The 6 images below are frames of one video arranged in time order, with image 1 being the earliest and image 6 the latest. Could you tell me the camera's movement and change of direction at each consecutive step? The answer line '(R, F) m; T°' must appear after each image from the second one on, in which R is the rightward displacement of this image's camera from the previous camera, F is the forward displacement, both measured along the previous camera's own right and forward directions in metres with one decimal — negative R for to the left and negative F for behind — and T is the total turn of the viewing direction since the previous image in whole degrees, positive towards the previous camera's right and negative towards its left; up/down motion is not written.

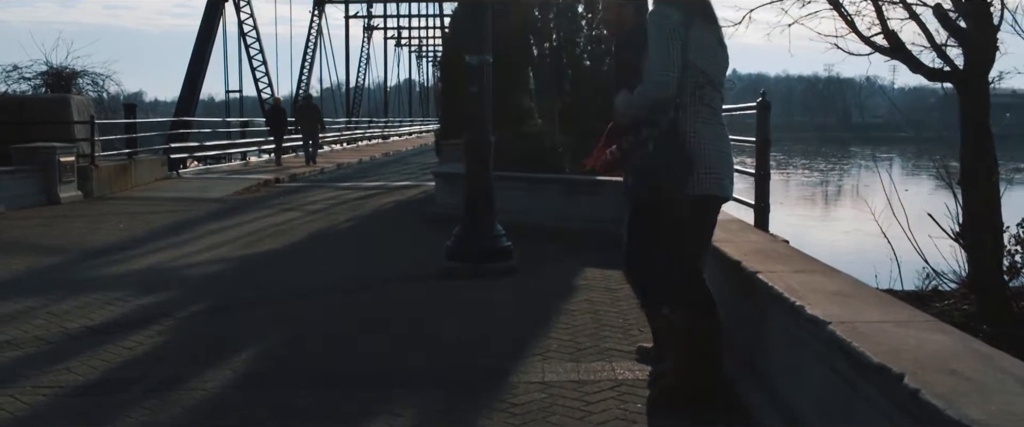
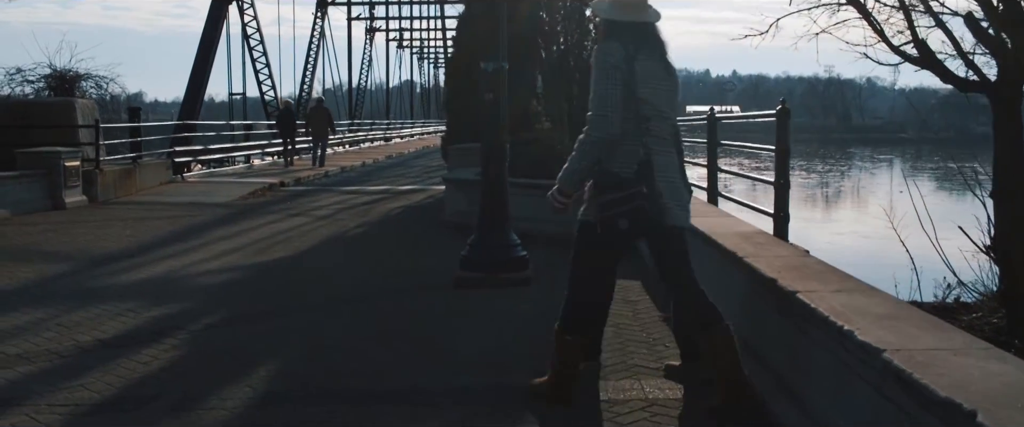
(-0.1, +0.1) m; 0°
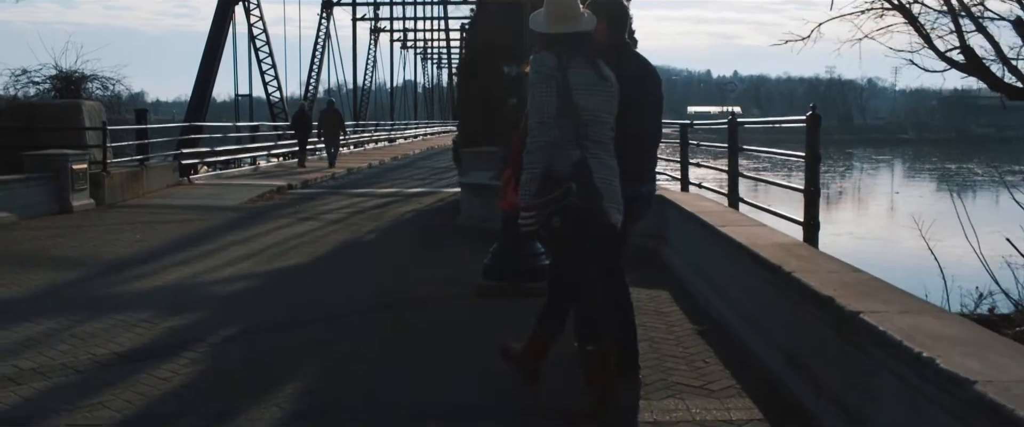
(-0.2, +0.2) m; 0°
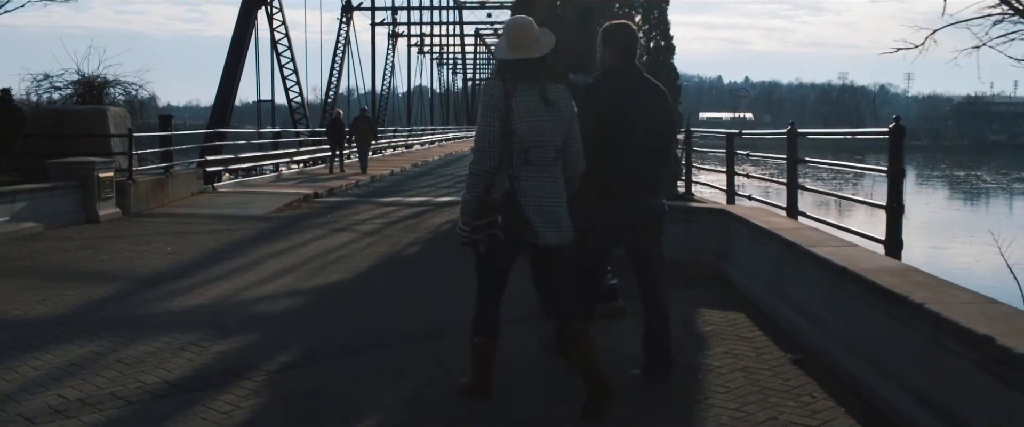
(-0.3, +0.4) m; 0°
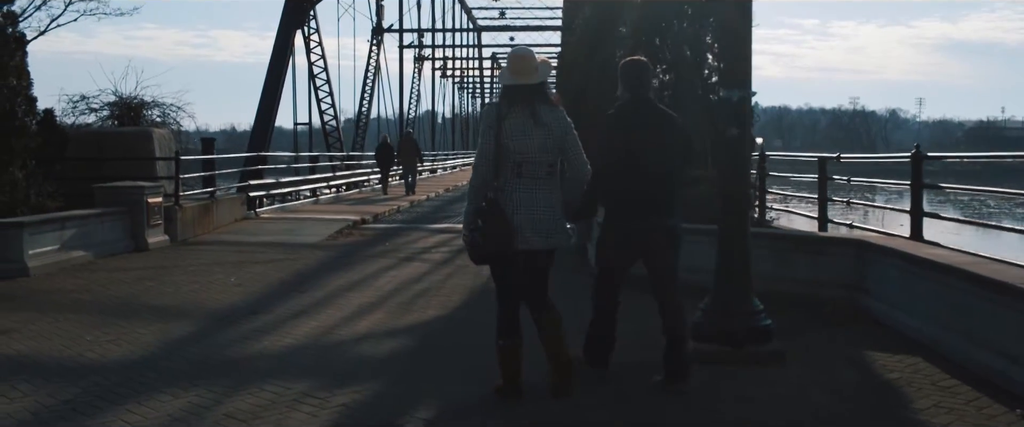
(-0.7, +0.8) m; 0°
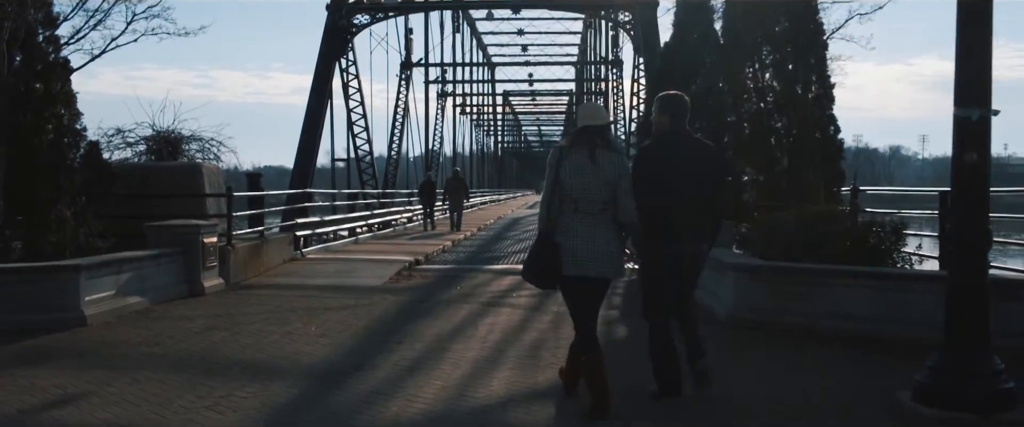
(-0.9, +1.1) m; 0°
